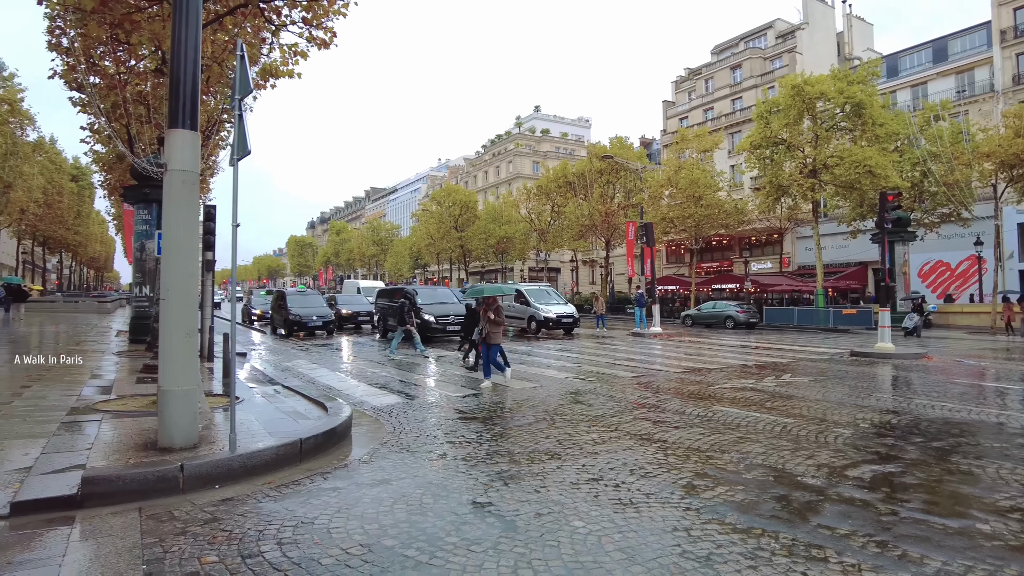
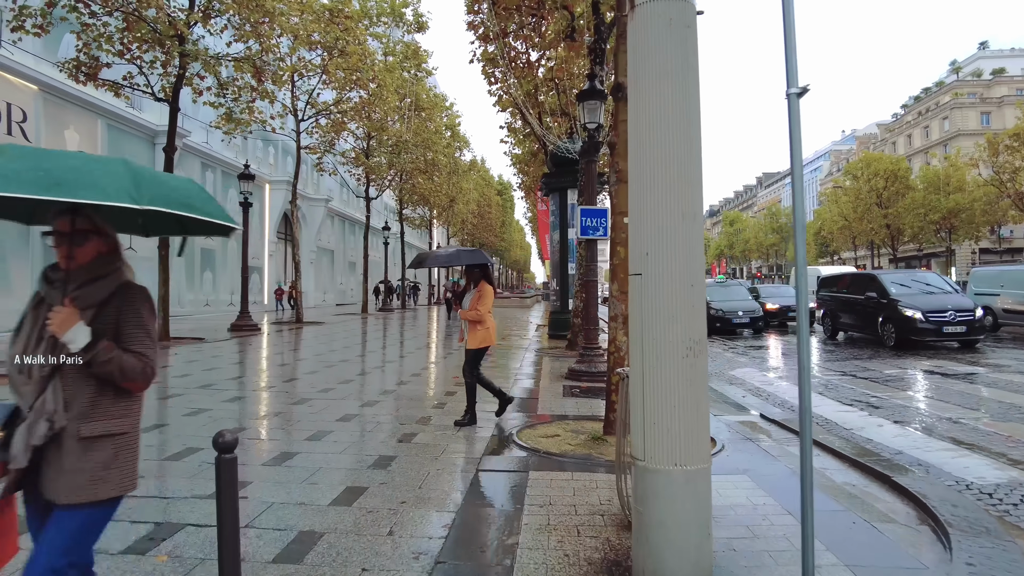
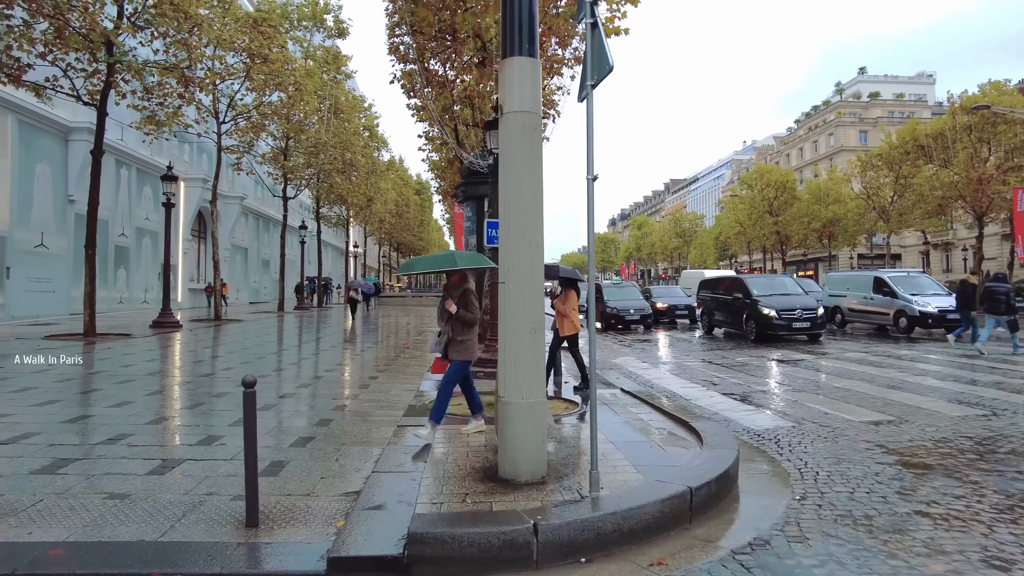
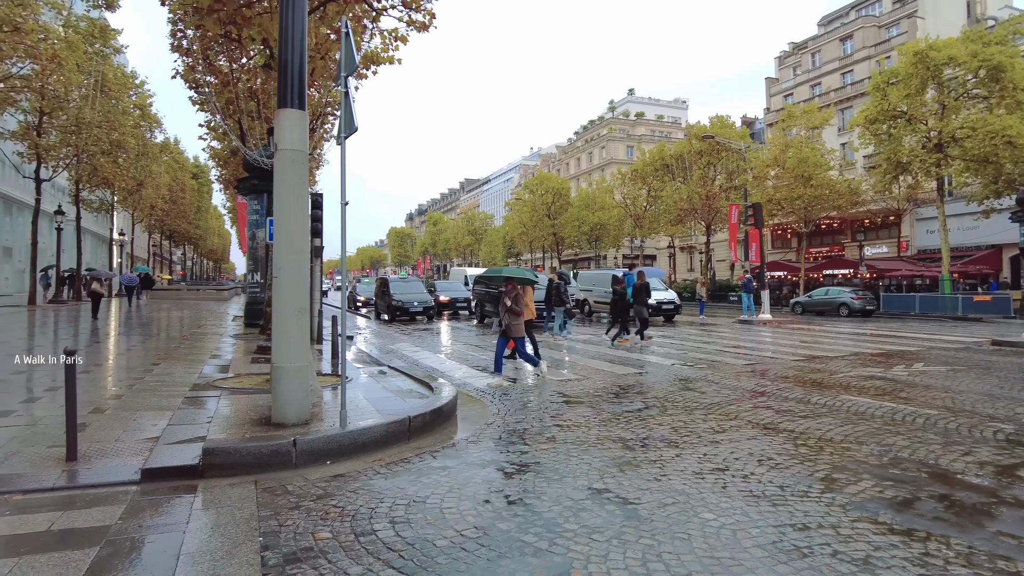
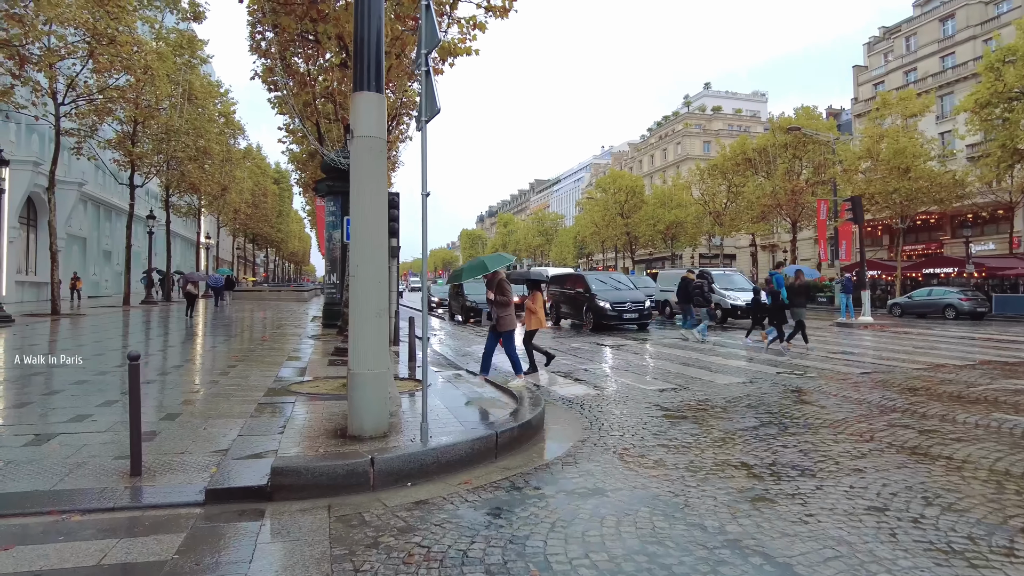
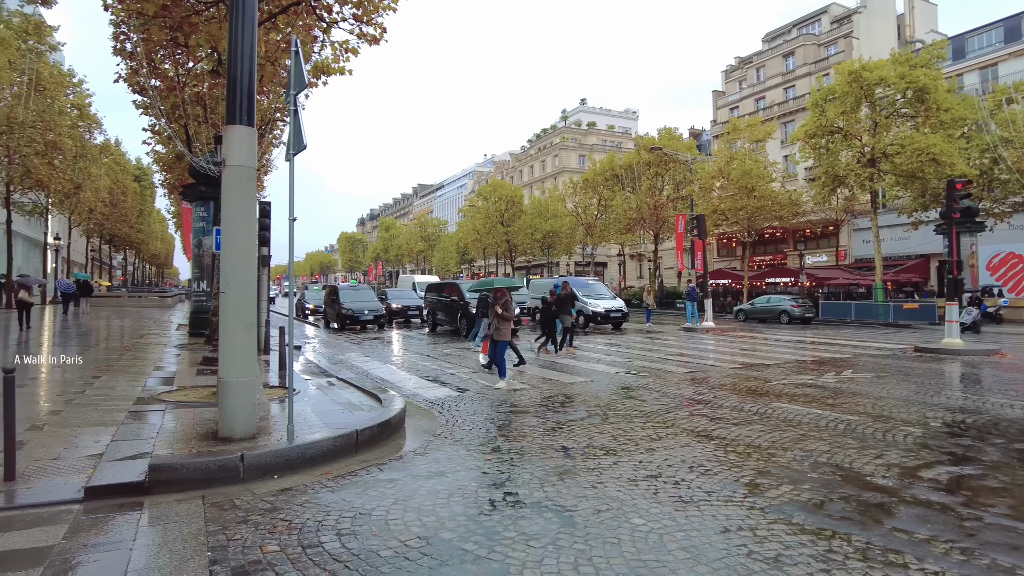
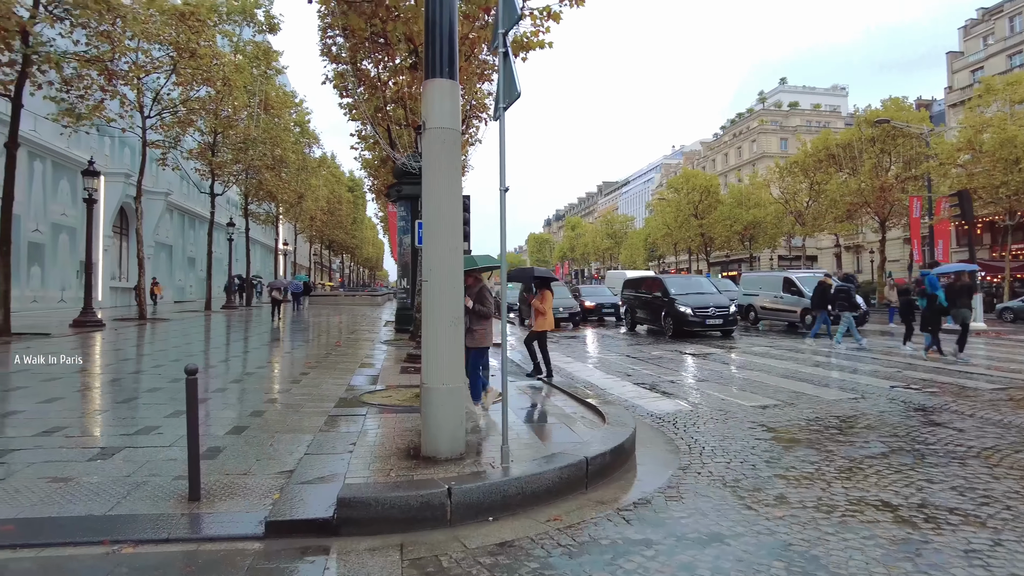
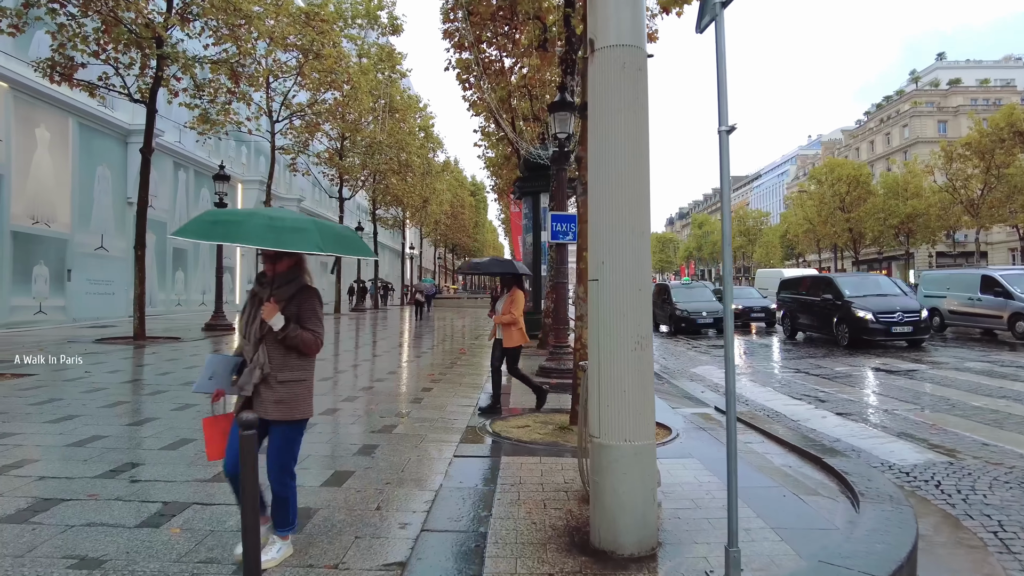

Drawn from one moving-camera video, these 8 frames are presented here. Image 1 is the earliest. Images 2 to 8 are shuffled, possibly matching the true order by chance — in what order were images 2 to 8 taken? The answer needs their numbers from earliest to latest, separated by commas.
6, 4, 5, 7, 3, 8, 2
